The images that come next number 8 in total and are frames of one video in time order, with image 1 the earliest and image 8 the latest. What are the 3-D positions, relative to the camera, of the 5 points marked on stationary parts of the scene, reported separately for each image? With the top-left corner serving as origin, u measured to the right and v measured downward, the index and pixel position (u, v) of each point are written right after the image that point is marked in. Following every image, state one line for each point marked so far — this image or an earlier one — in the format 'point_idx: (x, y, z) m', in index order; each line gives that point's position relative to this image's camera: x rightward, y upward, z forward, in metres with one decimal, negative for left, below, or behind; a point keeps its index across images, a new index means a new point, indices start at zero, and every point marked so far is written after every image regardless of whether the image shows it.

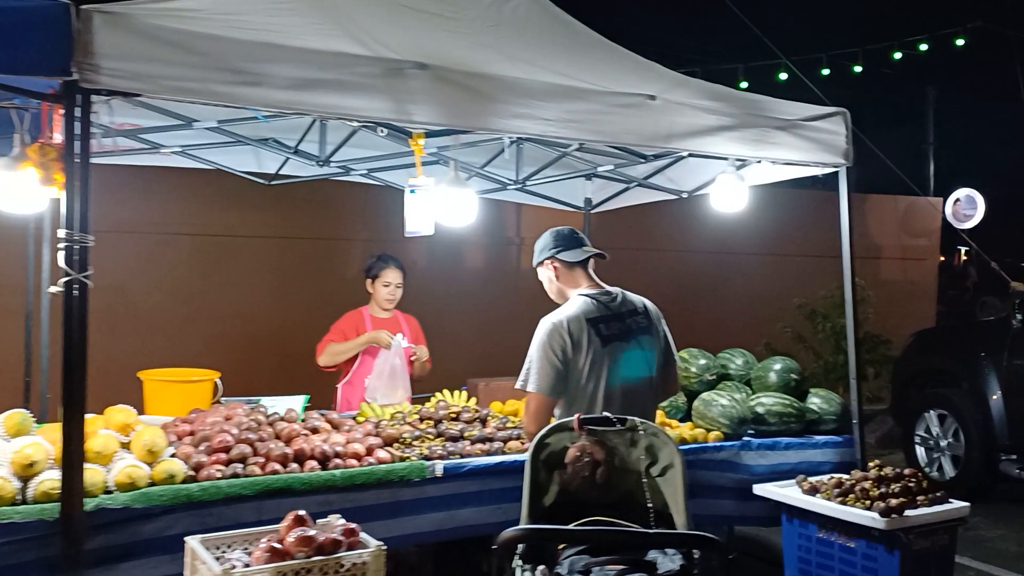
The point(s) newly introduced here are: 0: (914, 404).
0: (+3.3, -1.0, +7.1) m
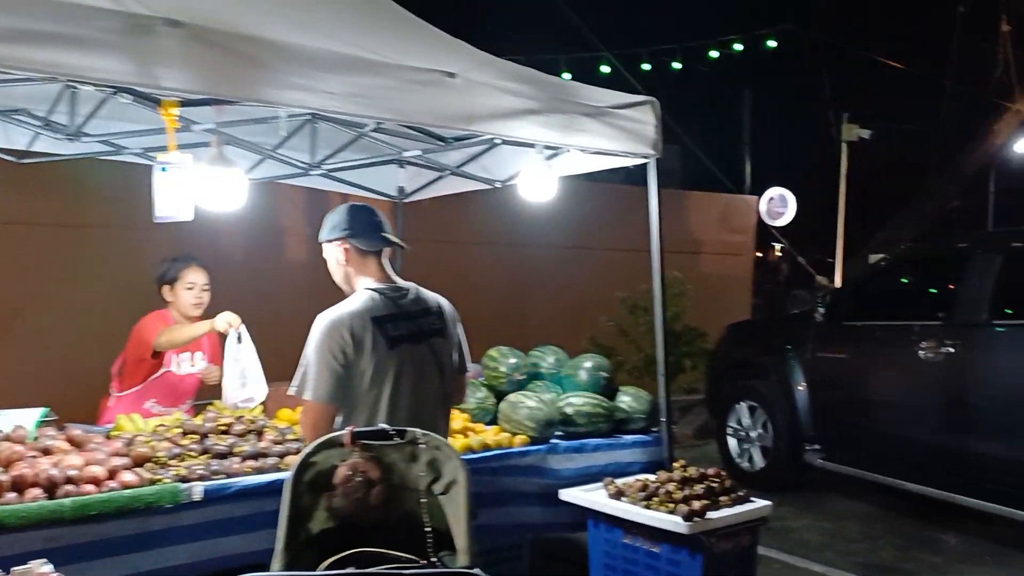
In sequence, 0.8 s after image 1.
0: (+1.8, -0.9, +7.3) m
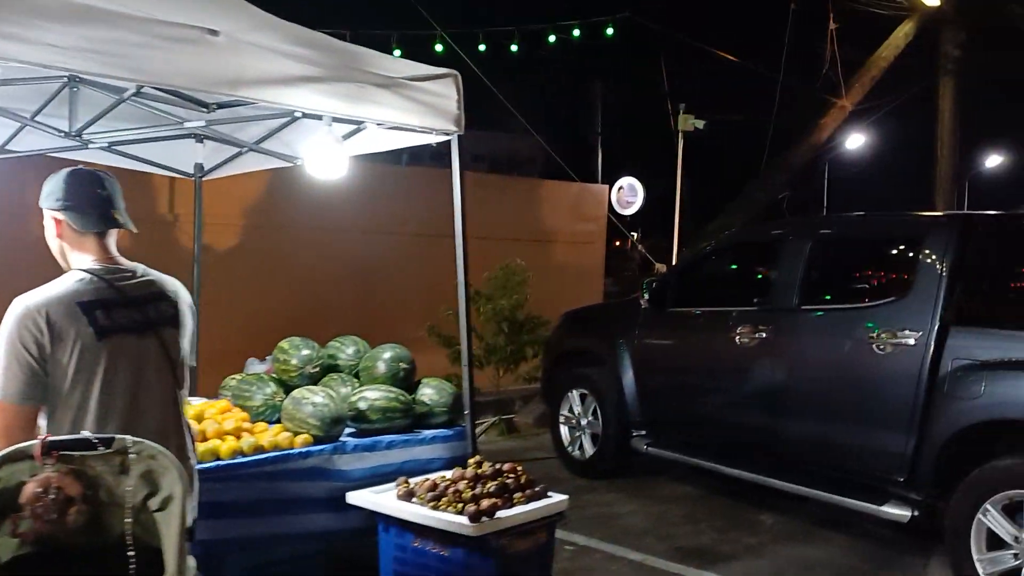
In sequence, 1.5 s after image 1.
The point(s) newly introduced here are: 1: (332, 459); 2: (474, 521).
0: (+0.4, -0.8, +7.2) m
1: (-0.7, -0.7, +3.4) m
2: (-0.1, -0.8, +3.0) m
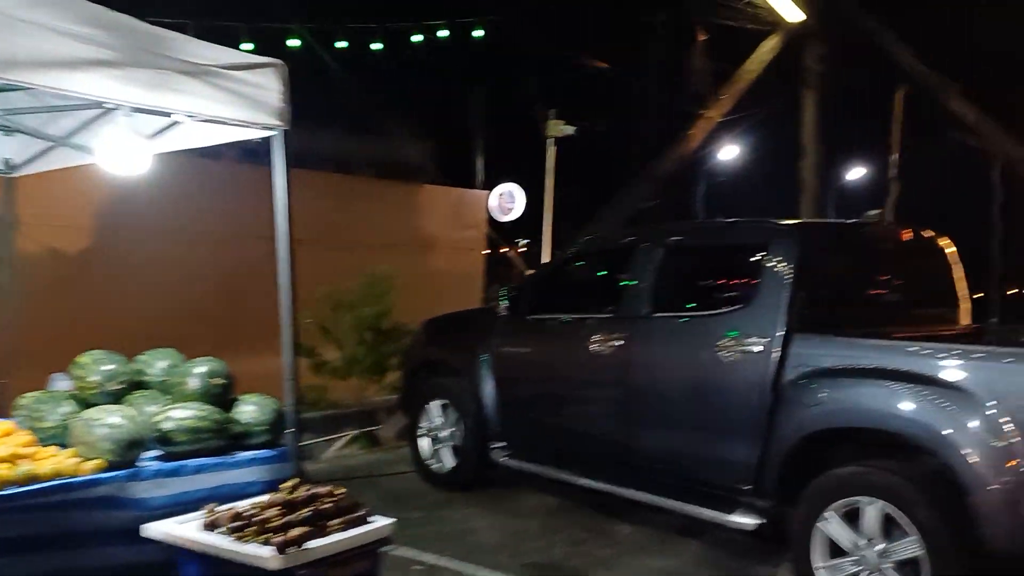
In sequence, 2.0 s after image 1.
0: (-0.7, -0.9, +6.9) m
1: (-1.4, -0.7, +3.1) m
2: (-0.7, -0.8, +2.8) m
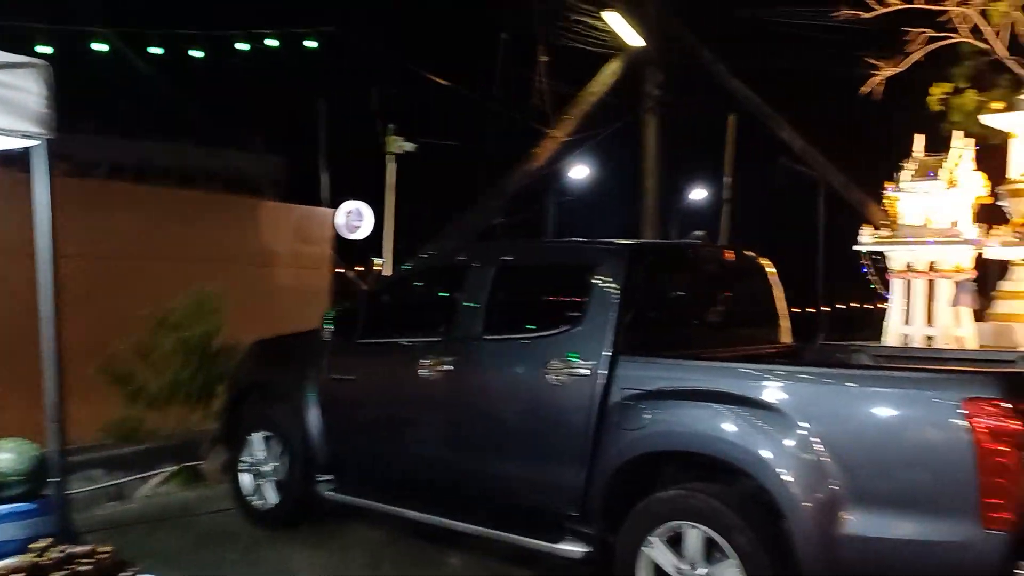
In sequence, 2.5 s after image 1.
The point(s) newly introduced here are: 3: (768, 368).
0: (-2.0, -1.0, +6.5) m
1: (-2.0, -0.8, +2.6) m
2: (-1.3, -0.9, +2.3) m
3: (+1.2, -0.4, +4.1) m
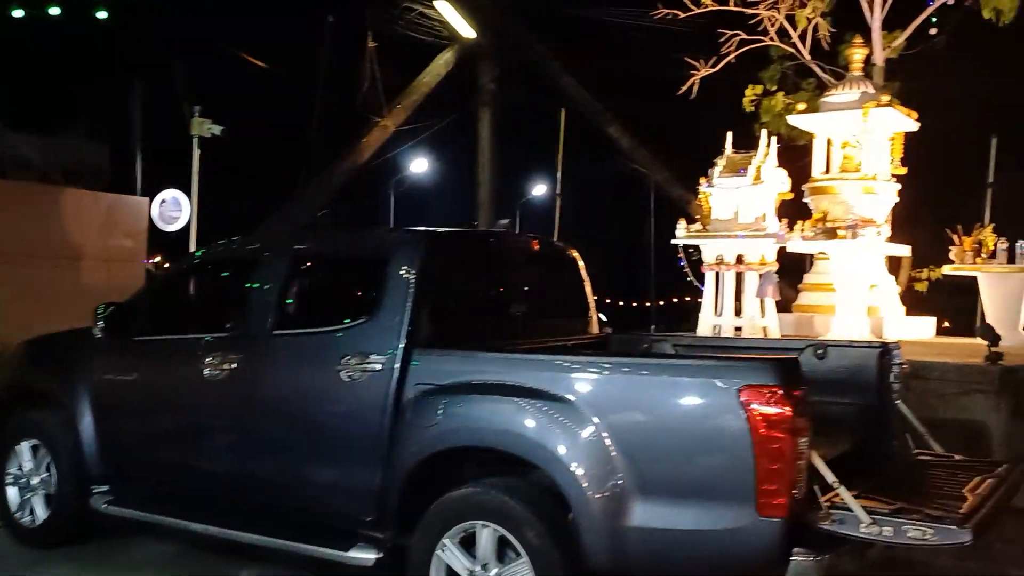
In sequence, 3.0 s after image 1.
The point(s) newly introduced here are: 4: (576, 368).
0: (-3.4, -1.0, +5.8) m
1: (-2.7, -0.8, +1.9) m
2: (-2.0, -0.9, +1.8) m
3: (+0.2, -0.3, +4.0) m
4: (+0.3, -0.4, +3.9) m
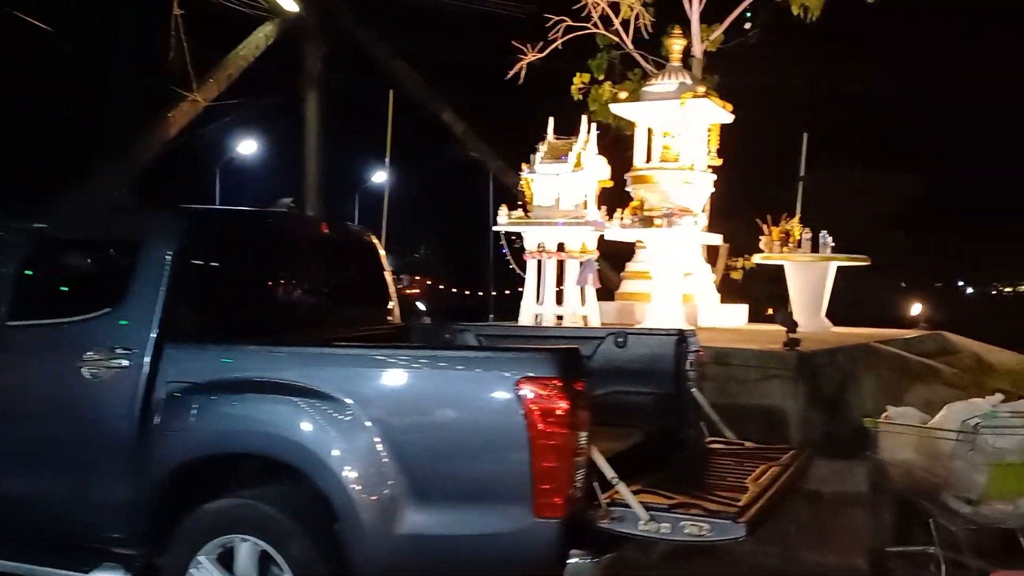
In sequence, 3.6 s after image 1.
0: (-4.6, -0.9, +4.7) m
1: (-3.3, -0.7, +1.1) m
2: (-2.6, -0.9, +1.1) m
3: (-0.8, -0.3, +3.6) m
4: (-0.7, -0.3, +3.5) m
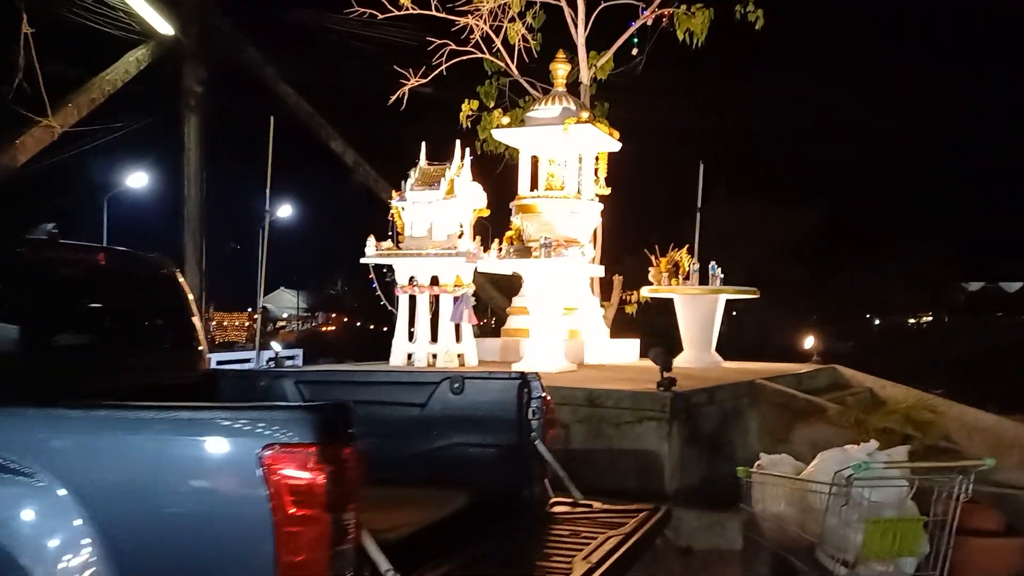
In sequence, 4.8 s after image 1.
0: (-5.4, -1.1, +3.6) m
1: (-3.8, -0.8, +0.1) m
2: (-3.1, -0.9, +0.2) m
3: (-1.5, -0.4, +2.8) m
4: (-1.4, -0.4, +2.8) m
